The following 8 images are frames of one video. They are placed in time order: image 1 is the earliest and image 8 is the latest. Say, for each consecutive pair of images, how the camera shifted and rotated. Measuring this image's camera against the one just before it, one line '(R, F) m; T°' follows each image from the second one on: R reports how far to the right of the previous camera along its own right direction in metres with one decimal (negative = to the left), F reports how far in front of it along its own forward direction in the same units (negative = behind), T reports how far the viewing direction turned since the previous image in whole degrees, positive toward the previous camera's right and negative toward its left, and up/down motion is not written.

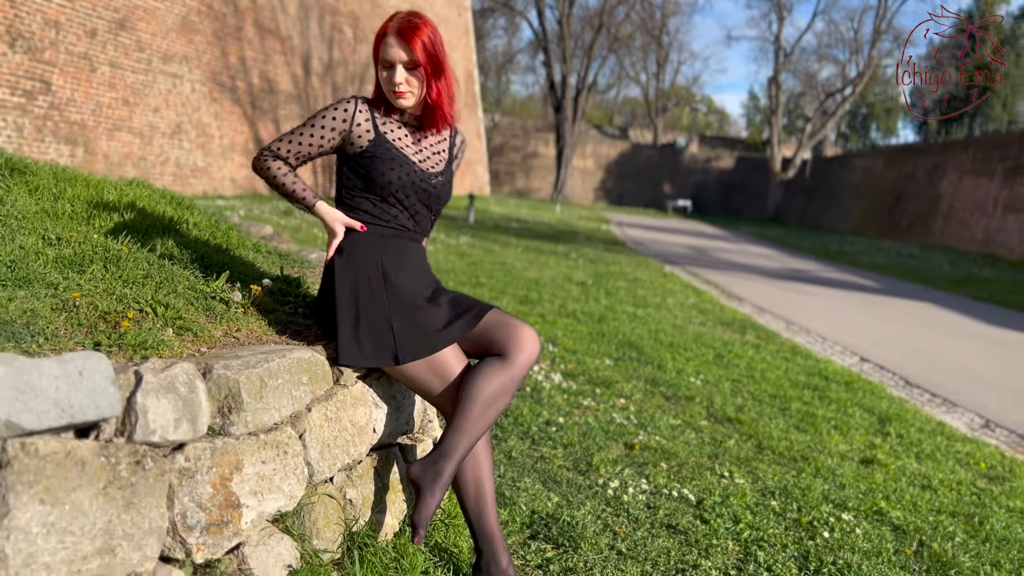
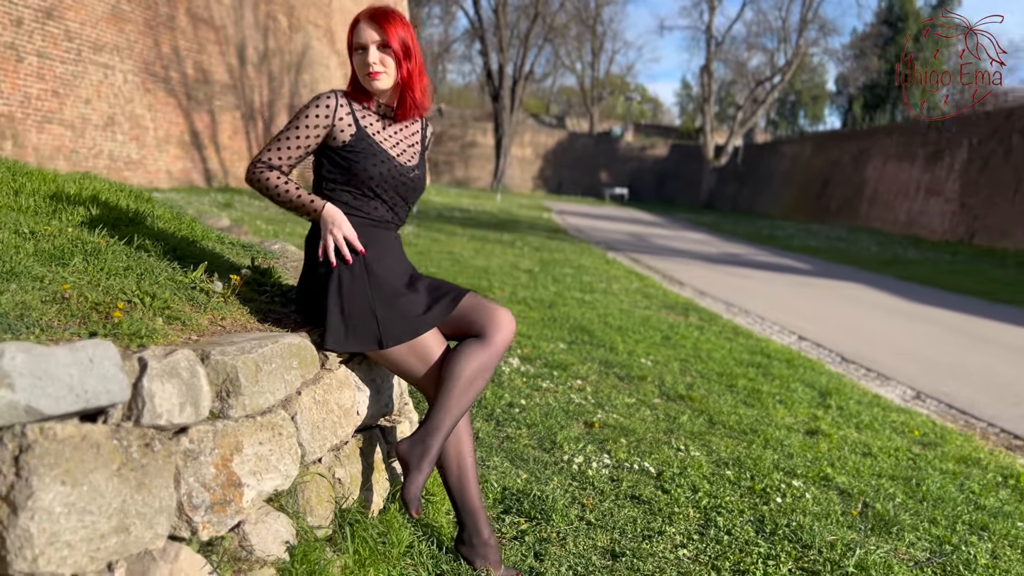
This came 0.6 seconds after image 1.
(-0.1, -0.1) m; +4°
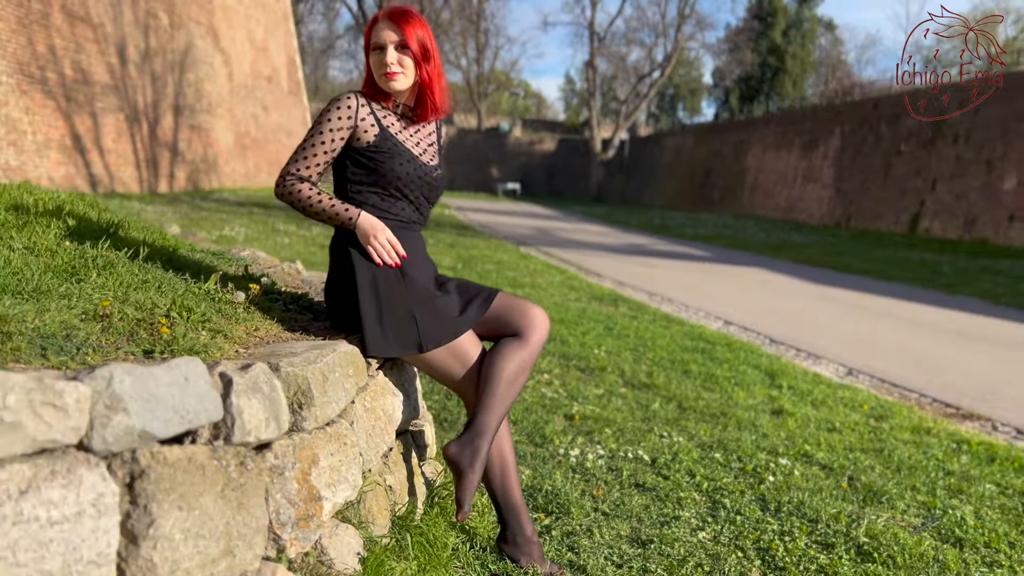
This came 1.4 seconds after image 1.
(-0.5, 0.0) m; +7°
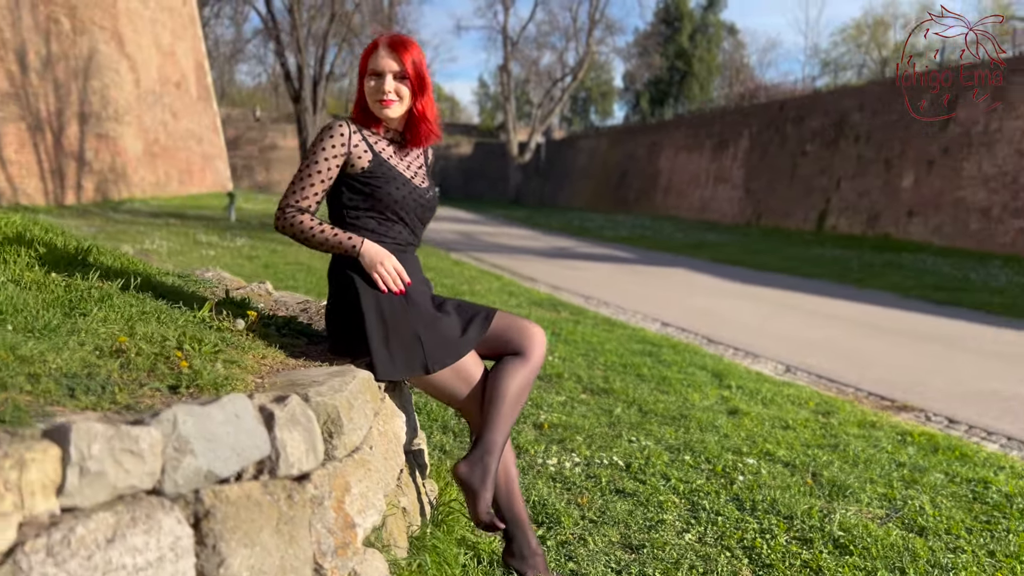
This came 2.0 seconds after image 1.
(-0.3, -0.1) m; +6°
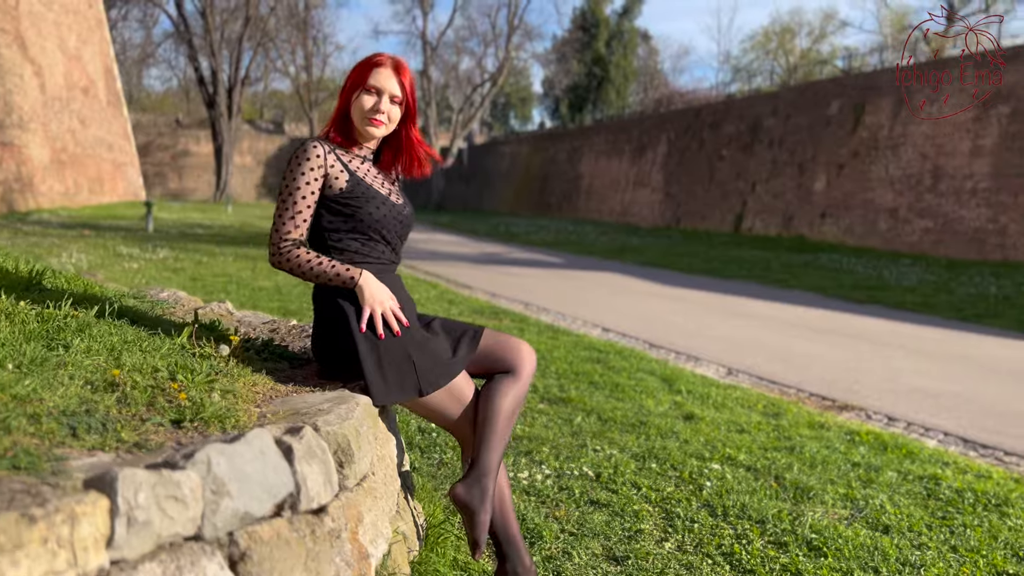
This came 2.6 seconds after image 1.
(-0.2, 0.0) m; +5°
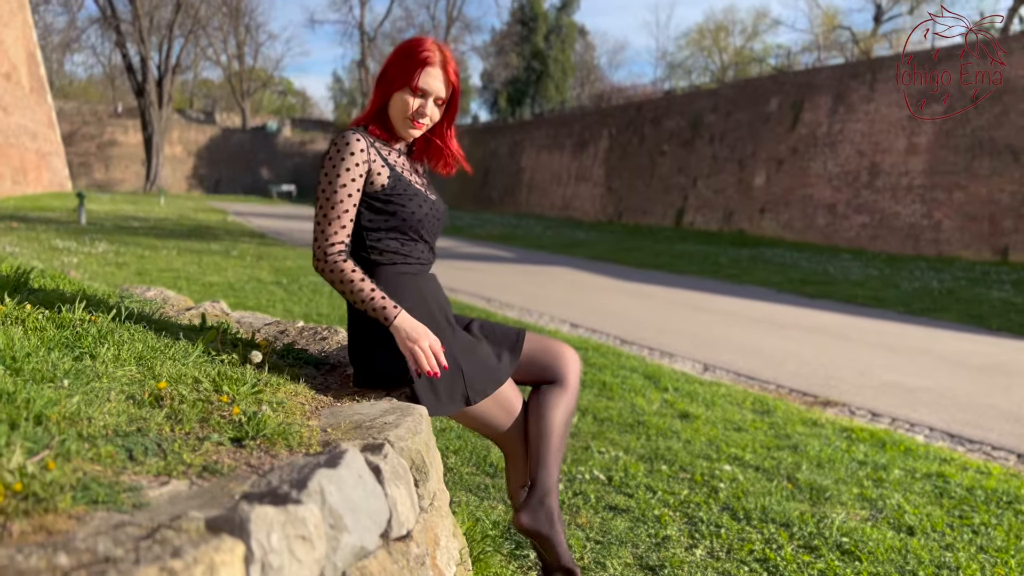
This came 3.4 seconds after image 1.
(-0.4, +0.2) m; +4°
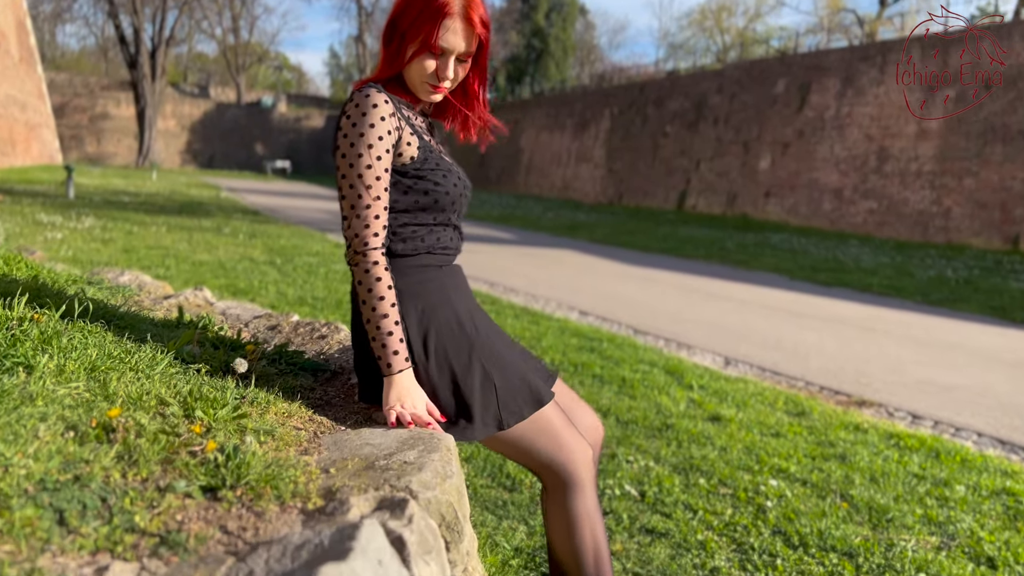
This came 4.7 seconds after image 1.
(-0.1, +0.5) m; 0°
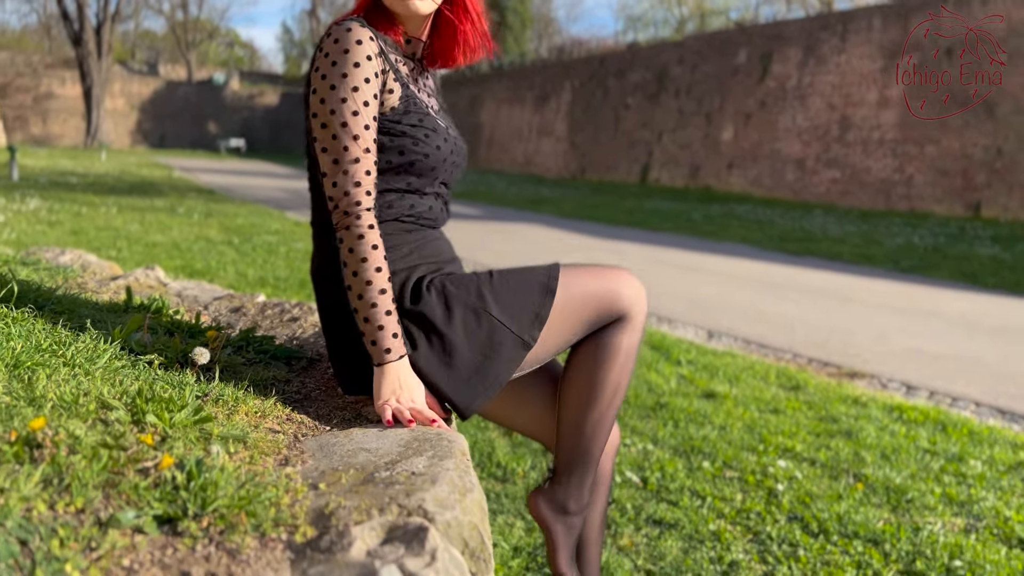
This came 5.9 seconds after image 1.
(-0.1, +0.3) m; +3°
